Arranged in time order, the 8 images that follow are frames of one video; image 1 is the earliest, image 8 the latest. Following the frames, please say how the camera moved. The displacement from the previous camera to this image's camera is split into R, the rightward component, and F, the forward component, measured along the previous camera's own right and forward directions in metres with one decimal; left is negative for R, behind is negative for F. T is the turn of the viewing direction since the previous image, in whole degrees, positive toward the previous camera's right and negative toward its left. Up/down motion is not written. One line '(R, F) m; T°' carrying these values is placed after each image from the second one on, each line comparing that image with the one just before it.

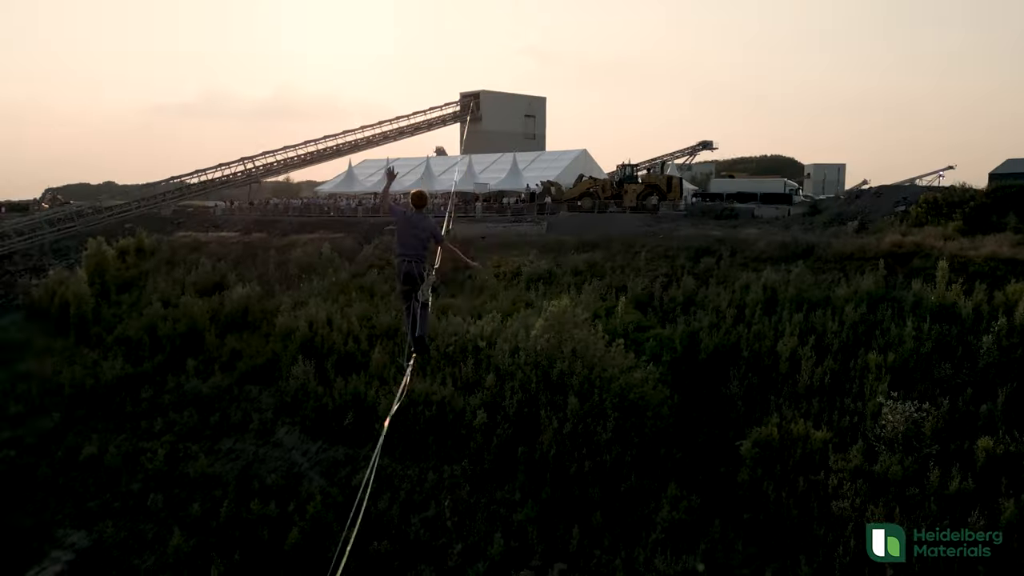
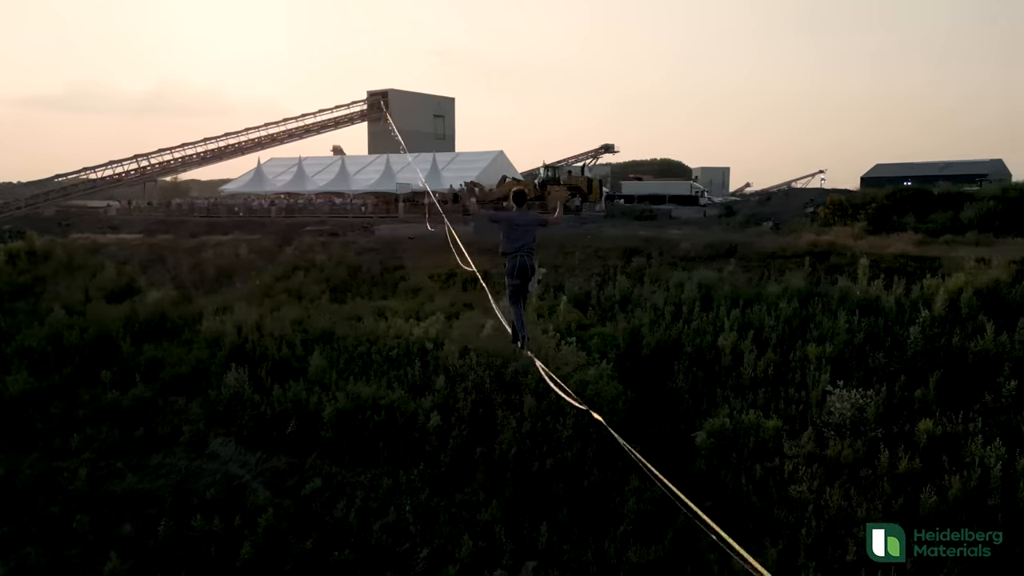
(-0.7, 0.0) m; +8°
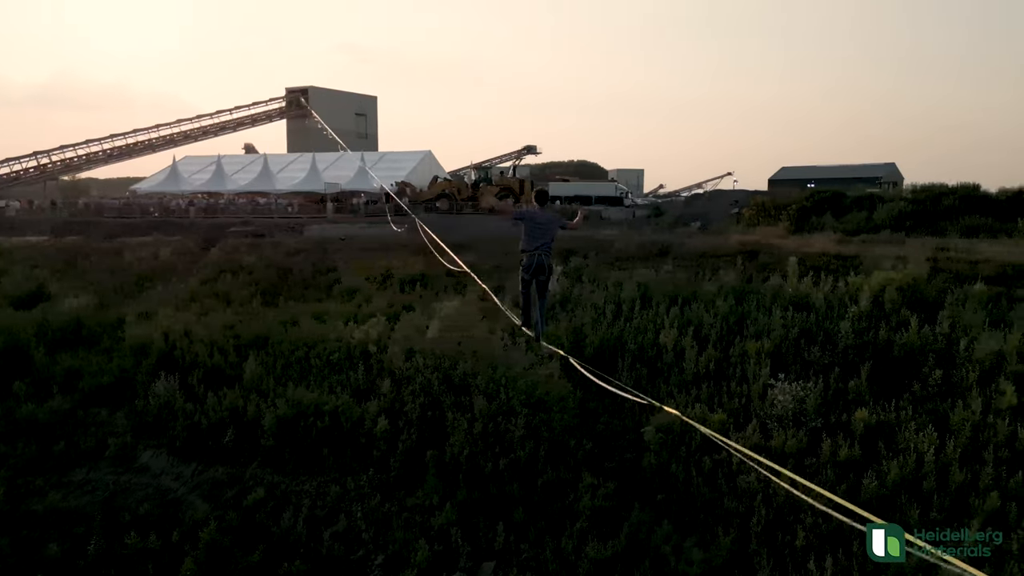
(-0.4, 0.0) m; +6°
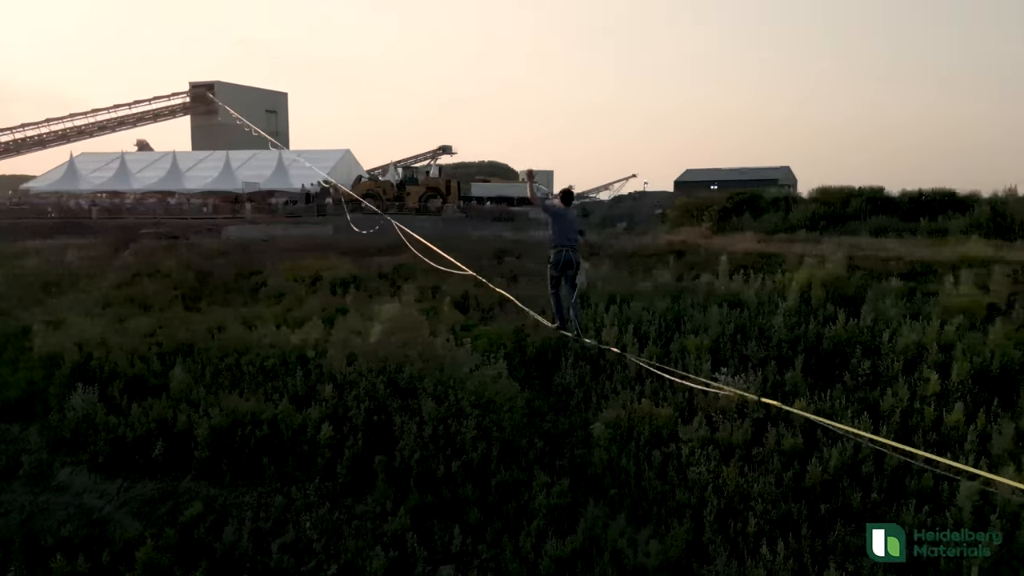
(-0.4, 0.0) m; +7°
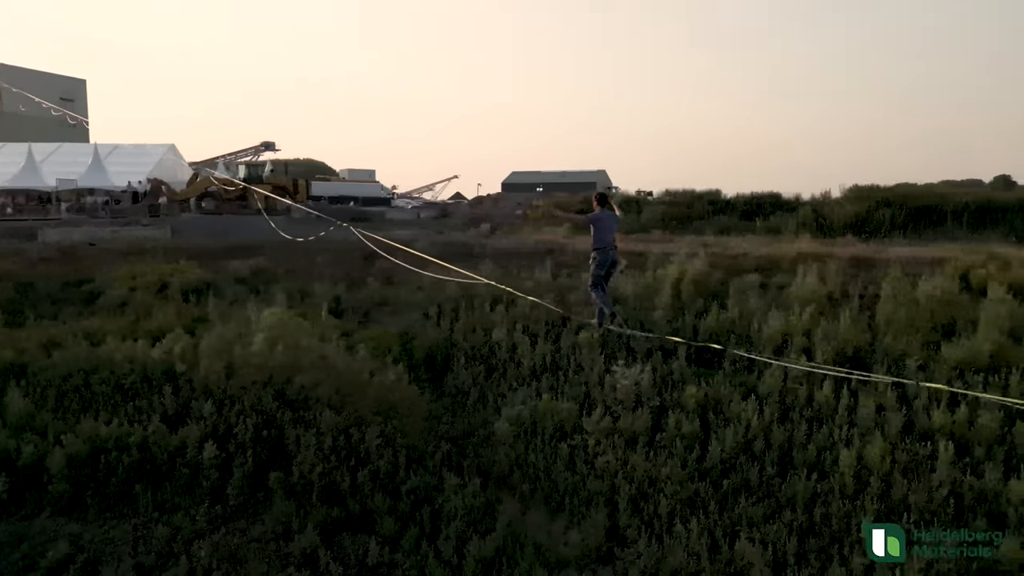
(-0.9, +0.1) m; +14°
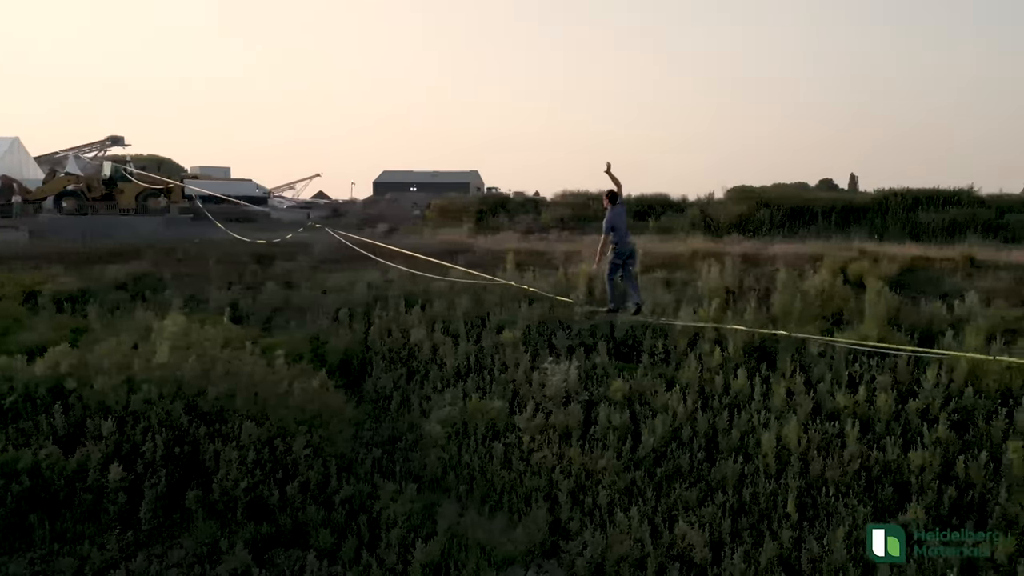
(-0.7, 0.0) m; +10°
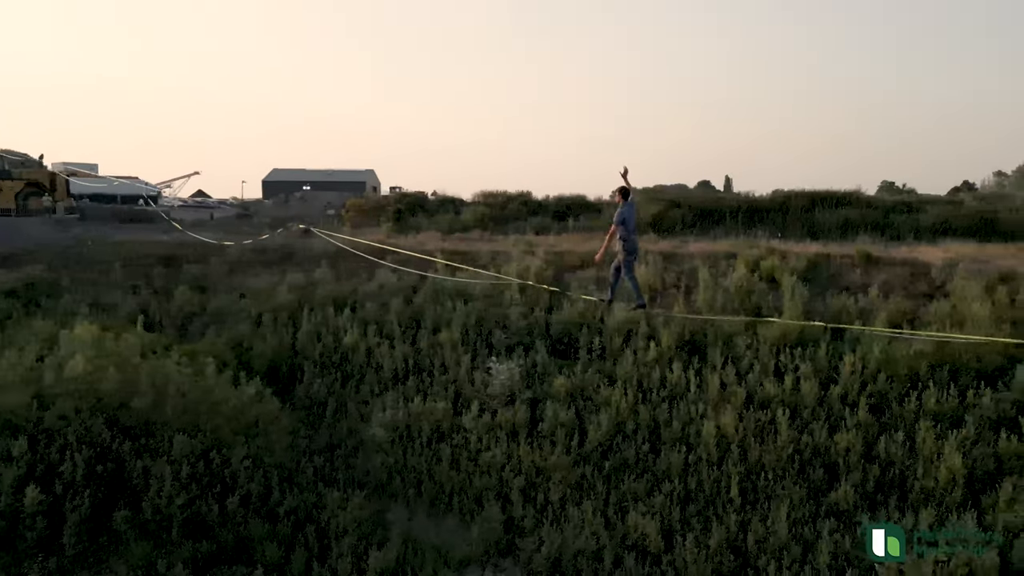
(-0.6, 0.0) m; +8°
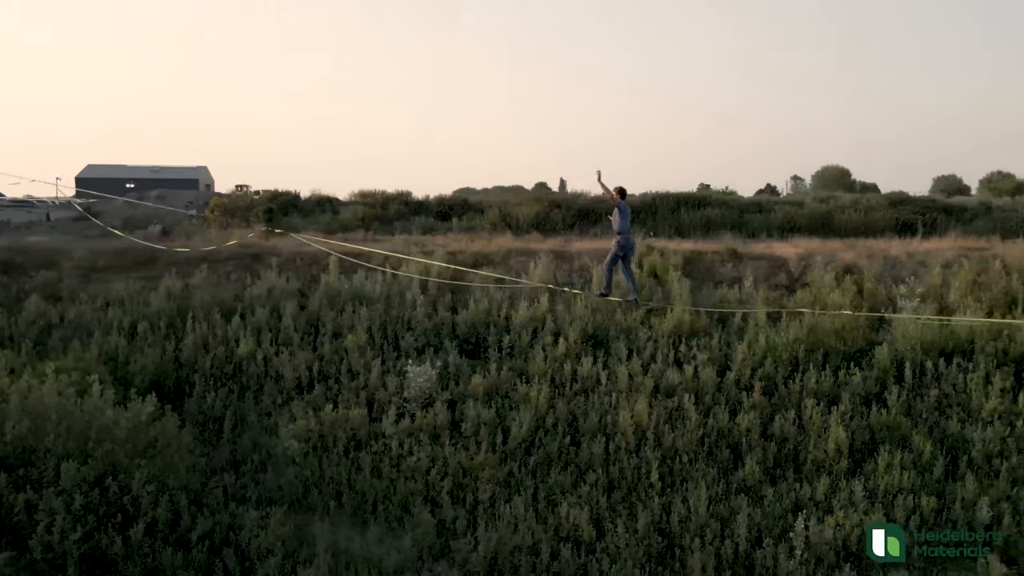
(-0.8, +0.1) m; +12°
